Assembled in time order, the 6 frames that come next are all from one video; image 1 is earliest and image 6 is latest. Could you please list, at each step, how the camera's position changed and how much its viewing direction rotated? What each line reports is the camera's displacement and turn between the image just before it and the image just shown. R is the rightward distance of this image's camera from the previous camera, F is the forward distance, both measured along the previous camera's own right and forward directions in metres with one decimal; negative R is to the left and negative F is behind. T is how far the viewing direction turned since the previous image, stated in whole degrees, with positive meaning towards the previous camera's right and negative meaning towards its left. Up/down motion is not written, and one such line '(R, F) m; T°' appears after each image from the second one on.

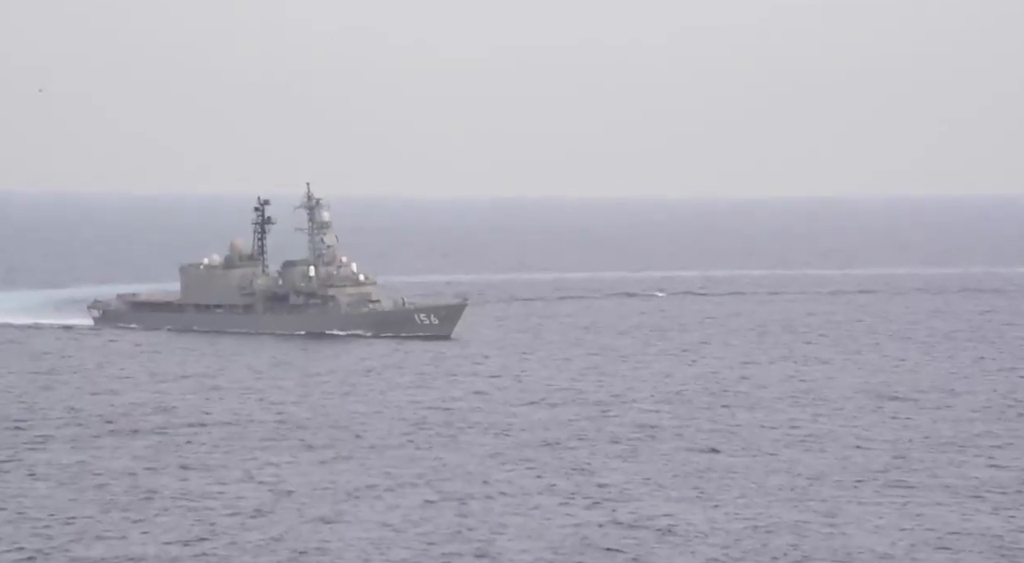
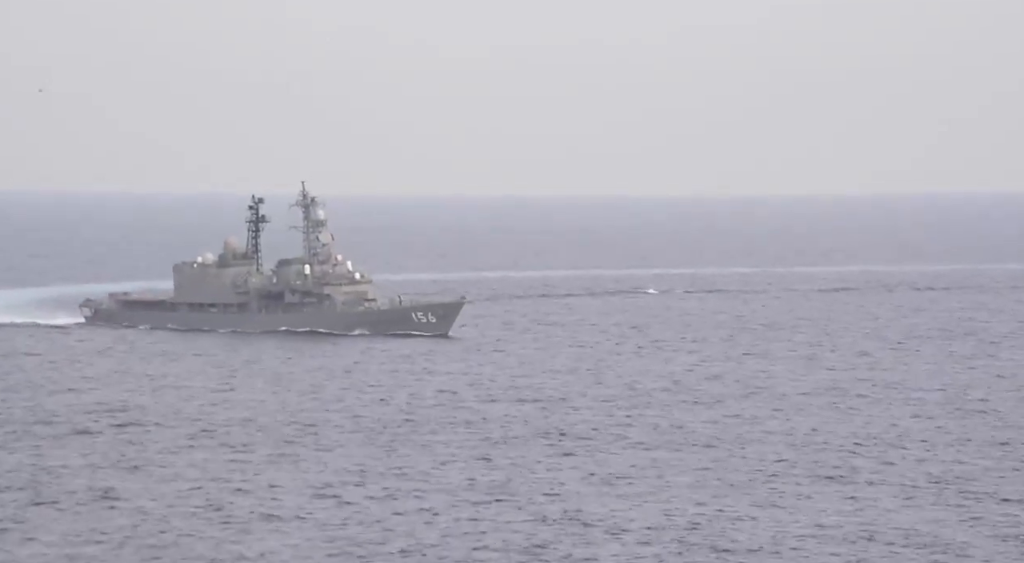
(+0.7, -0.9) m; 0°
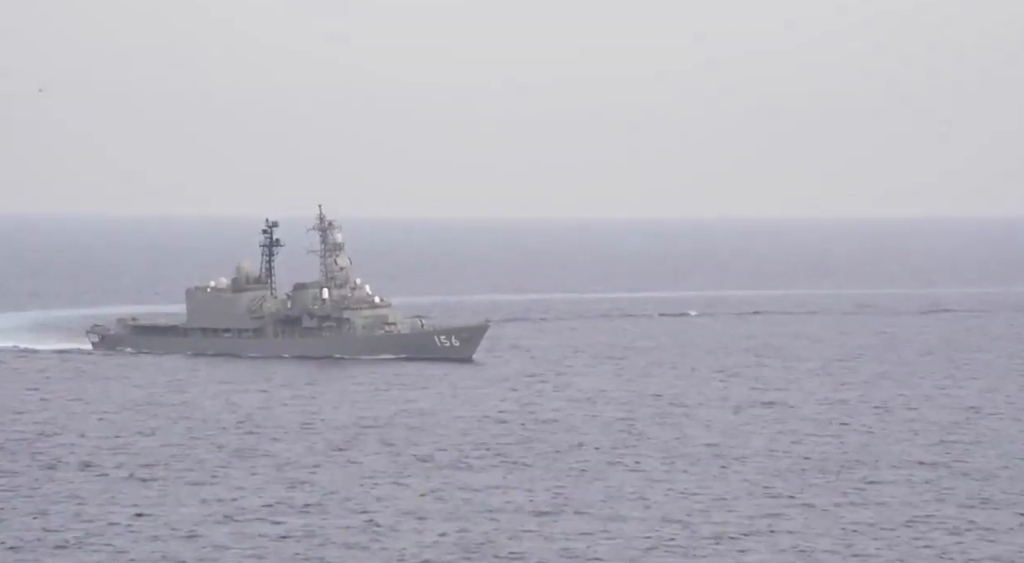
(+0.4, +4.3) m; -1°
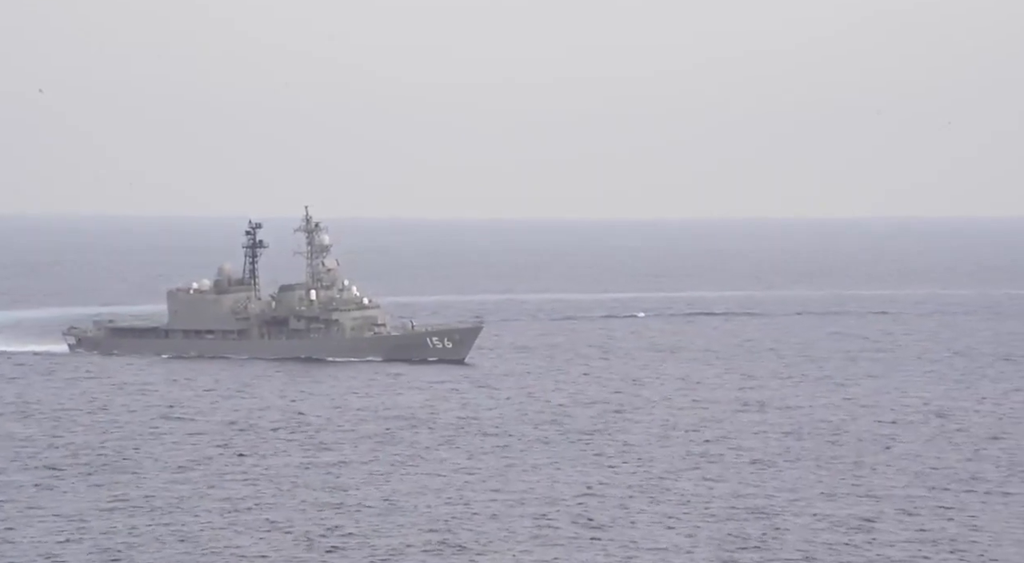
(+1.4, +0.2) m; 0°
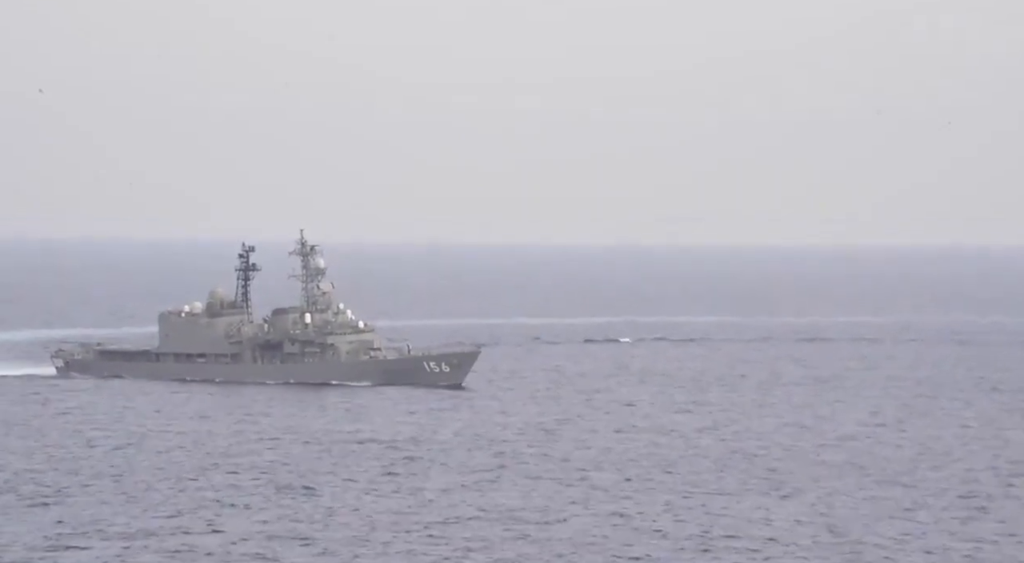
(-0.4, +4.2) m; 0°
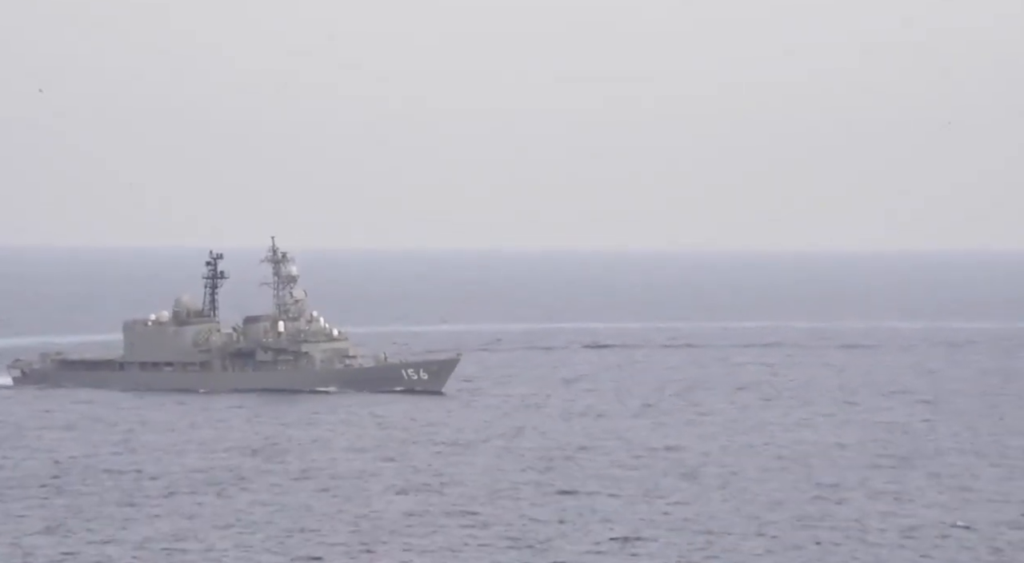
(+1.2, +2.4) m; 0°
